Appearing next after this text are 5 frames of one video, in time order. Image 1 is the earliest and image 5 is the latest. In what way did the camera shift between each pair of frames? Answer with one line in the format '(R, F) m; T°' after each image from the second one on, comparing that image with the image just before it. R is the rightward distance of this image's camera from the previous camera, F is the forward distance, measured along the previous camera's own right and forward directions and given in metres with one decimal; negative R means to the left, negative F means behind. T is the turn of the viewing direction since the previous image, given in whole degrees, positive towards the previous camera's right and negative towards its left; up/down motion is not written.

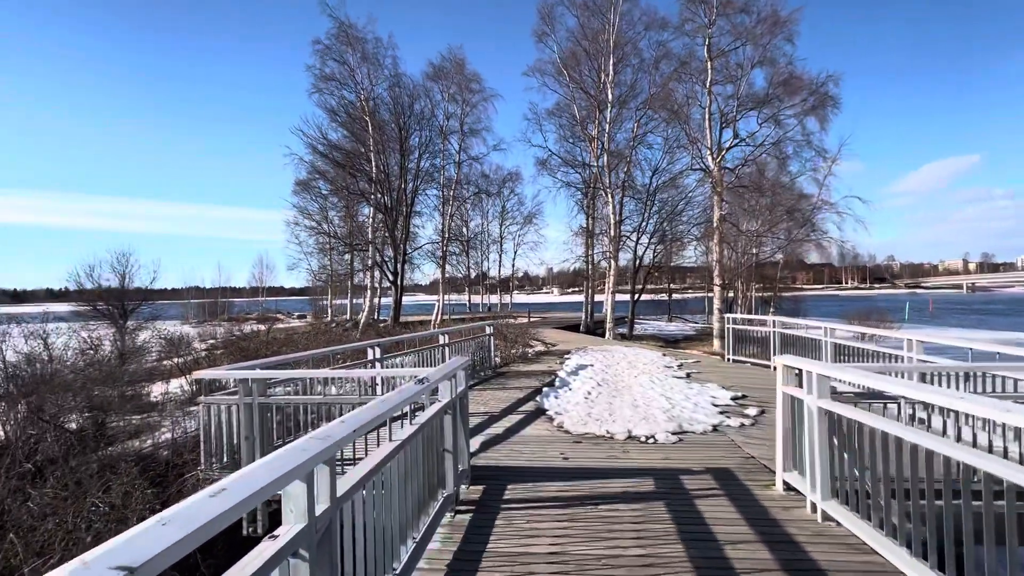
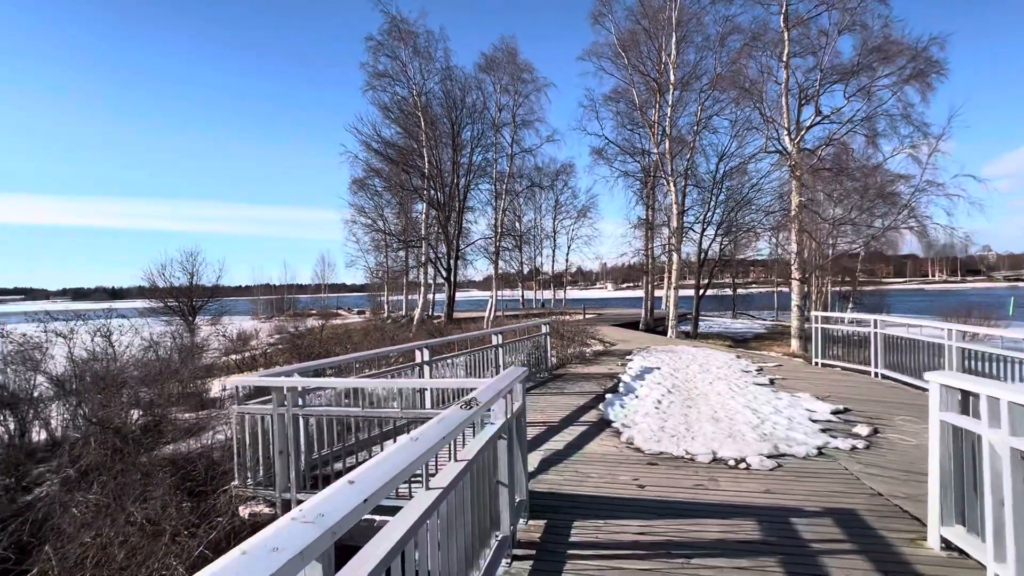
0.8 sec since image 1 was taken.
(-0.1, +0.8) m; -6°
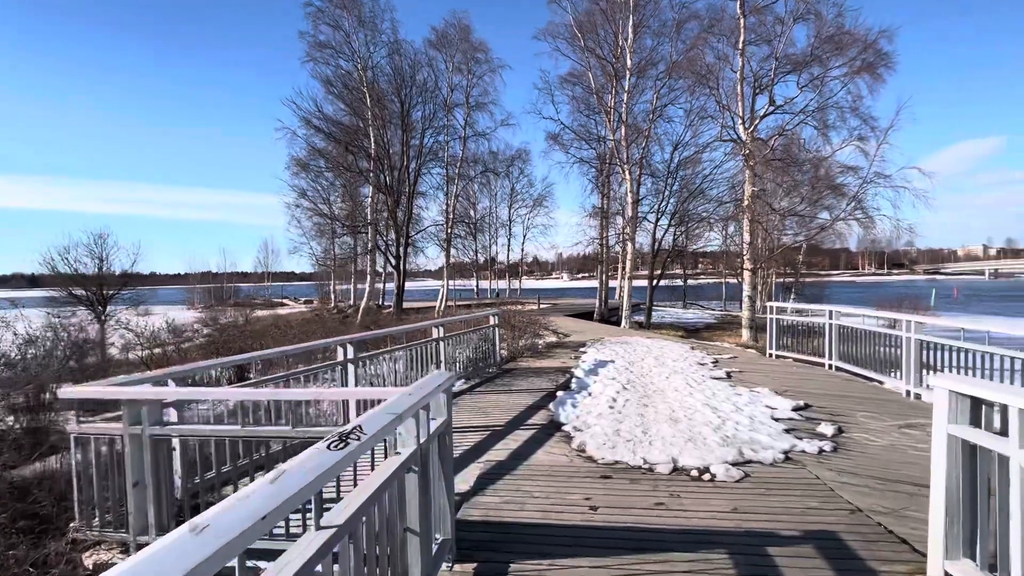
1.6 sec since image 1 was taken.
(+0.2, +0.8) m; +5°
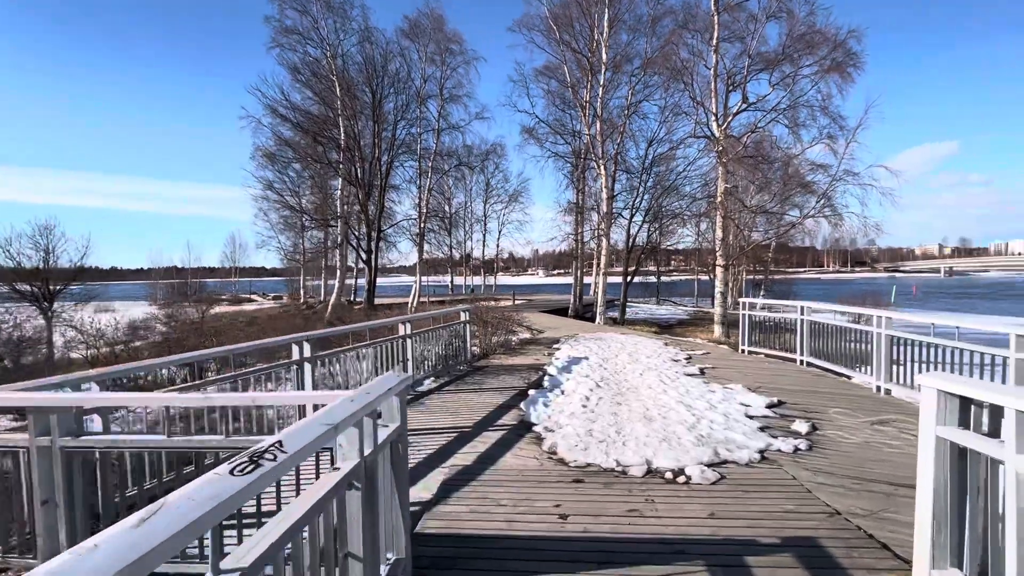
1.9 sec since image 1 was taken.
(+0.1, +0.3) m; +3°
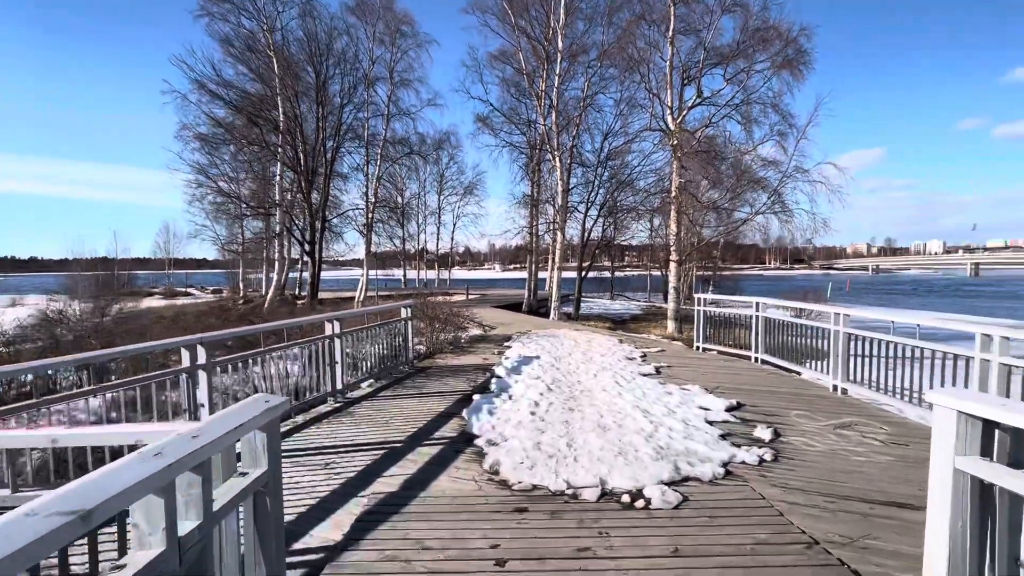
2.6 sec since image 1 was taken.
(+0.2, +0.7) m; +5°
